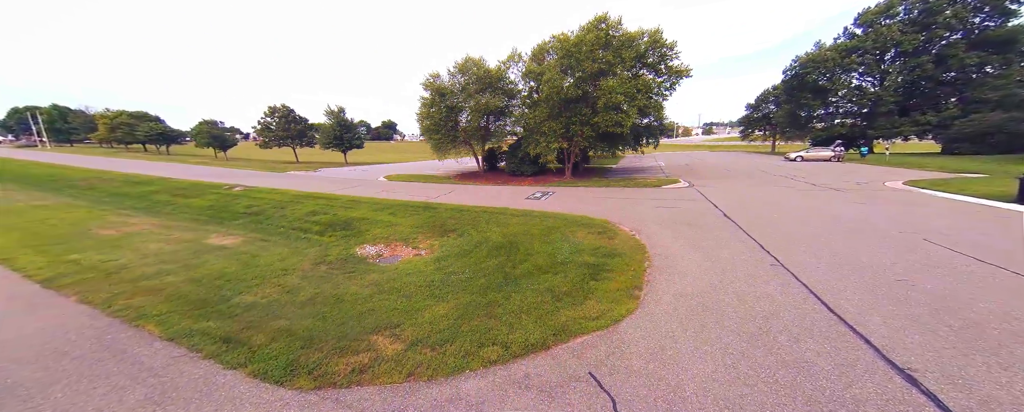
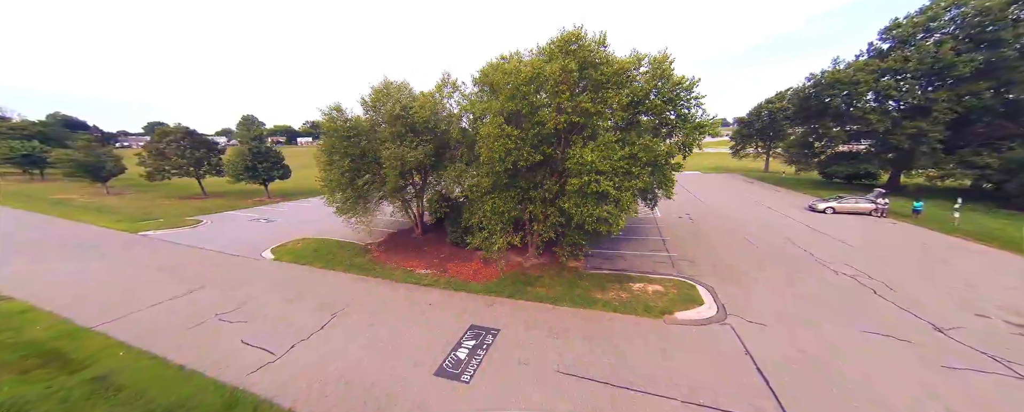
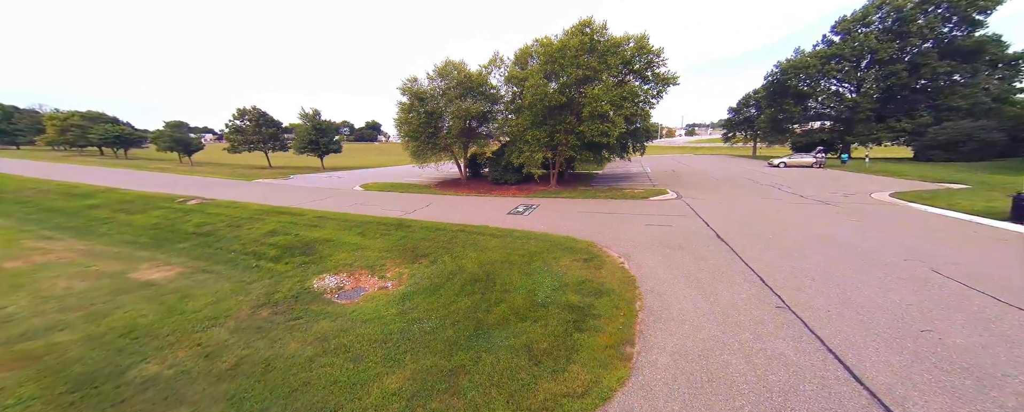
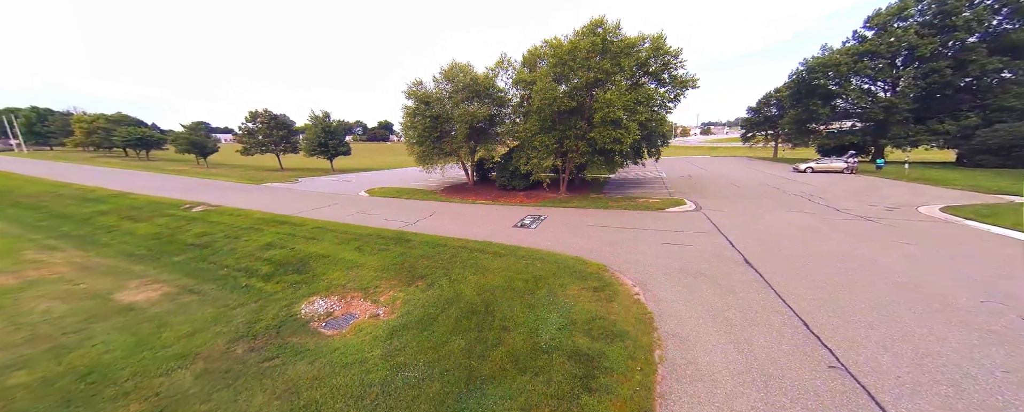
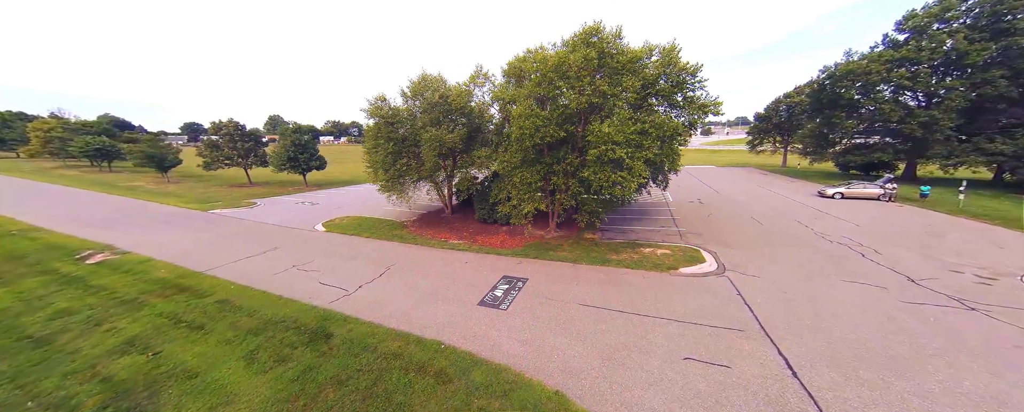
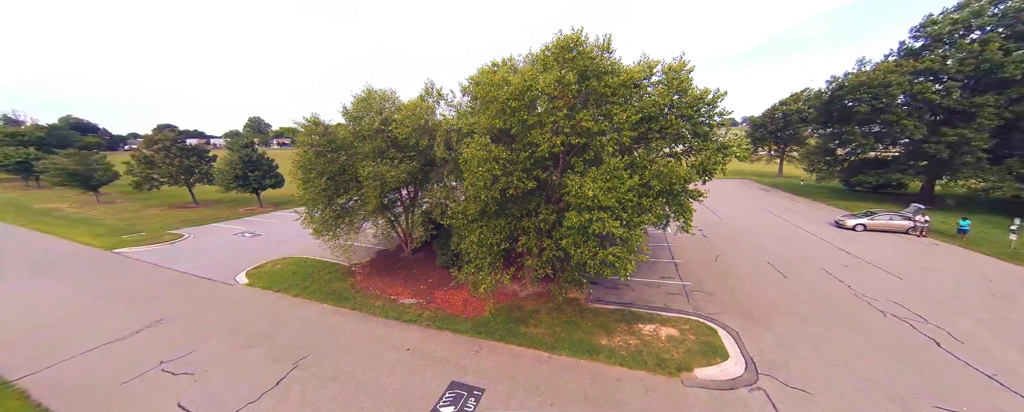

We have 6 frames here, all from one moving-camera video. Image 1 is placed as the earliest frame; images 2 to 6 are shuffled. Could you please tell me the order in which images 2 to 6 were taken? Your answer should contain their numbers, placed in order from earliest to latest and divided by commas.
3, 4, 5, 2, 6
